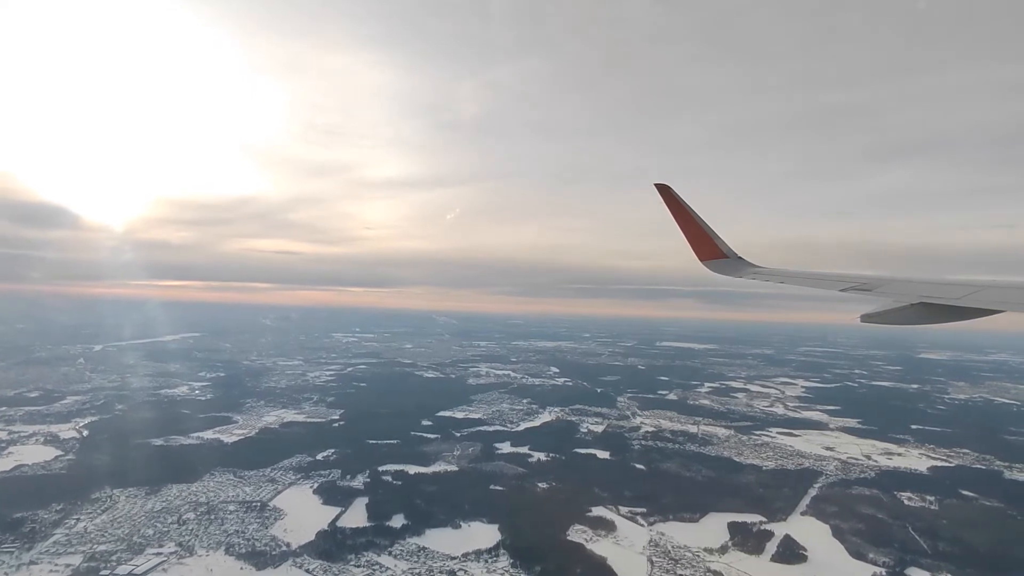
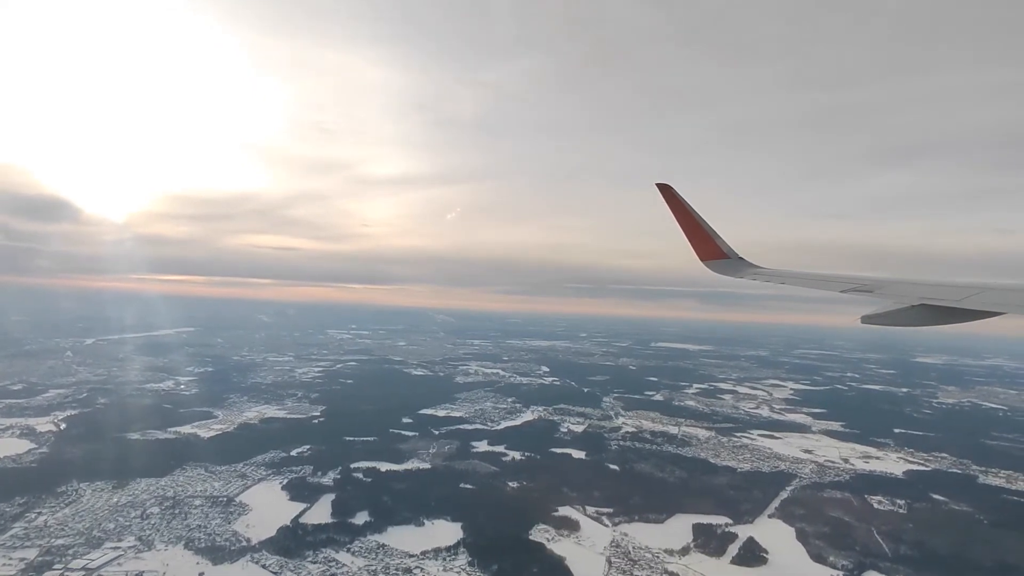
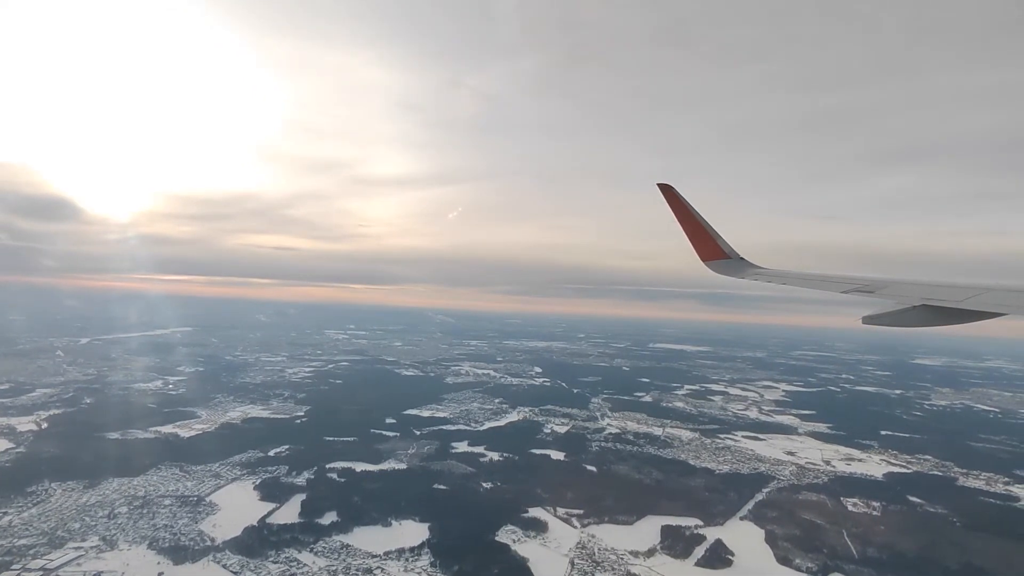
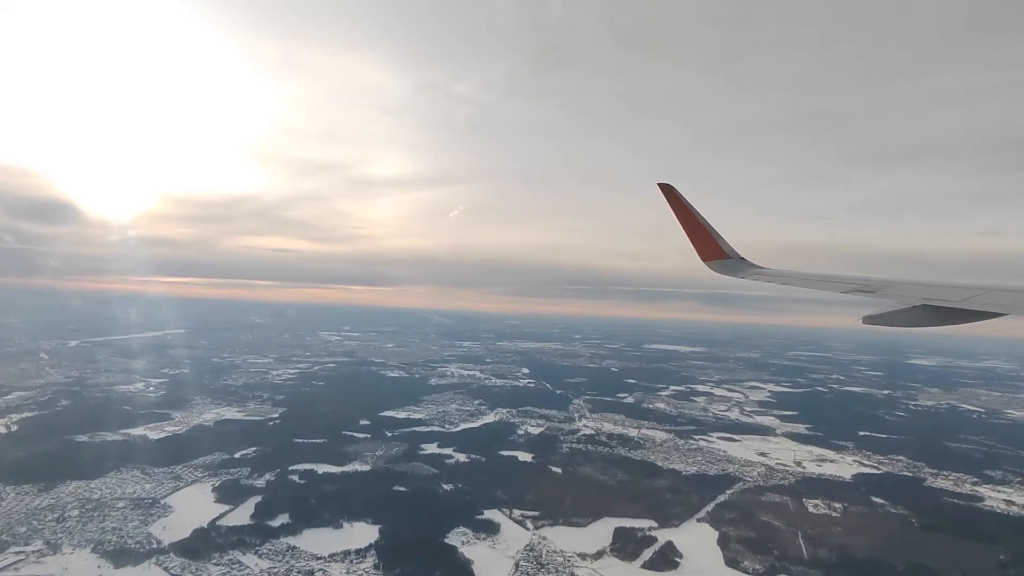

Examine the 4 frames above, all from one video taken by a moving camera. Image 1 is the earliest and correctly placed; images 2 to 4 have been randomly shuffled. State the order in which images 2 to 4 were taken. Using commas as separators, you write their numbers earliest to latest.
2, 3, 4
